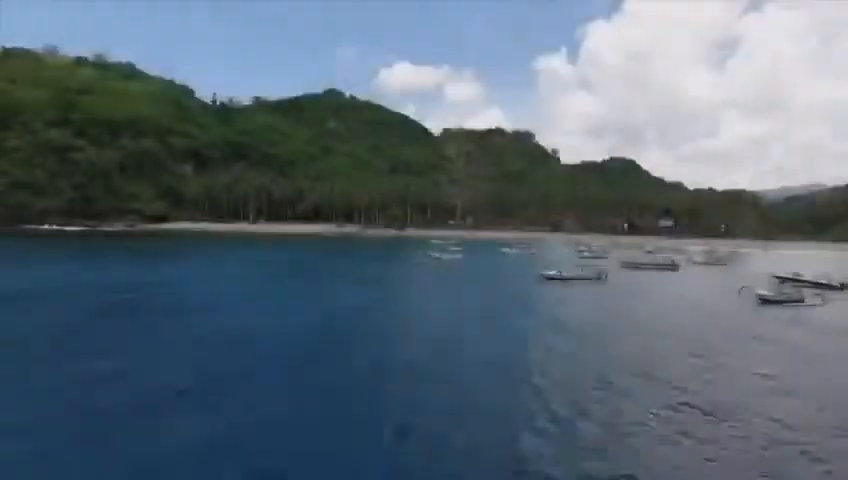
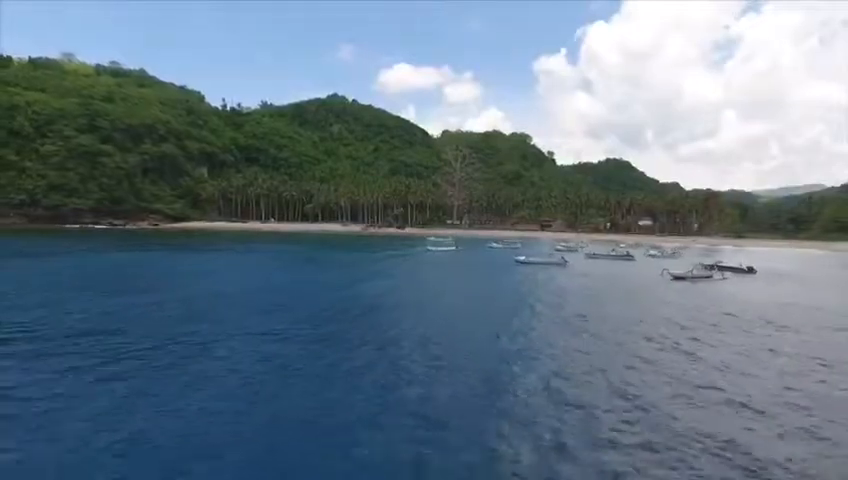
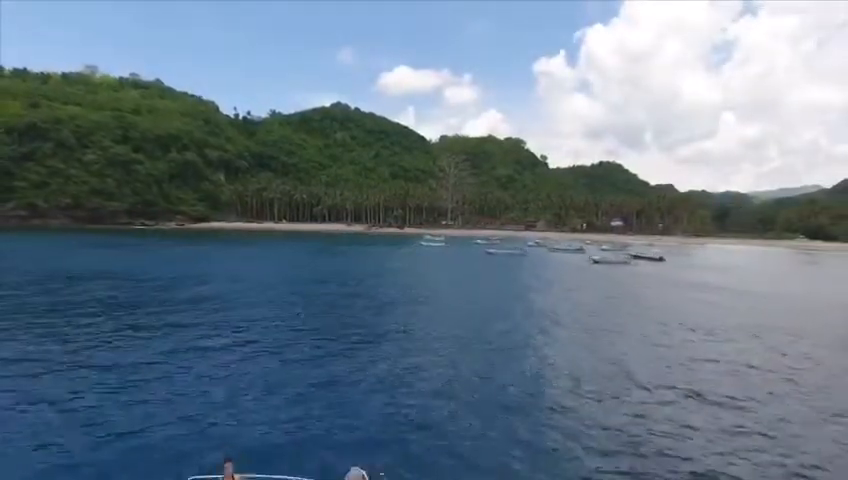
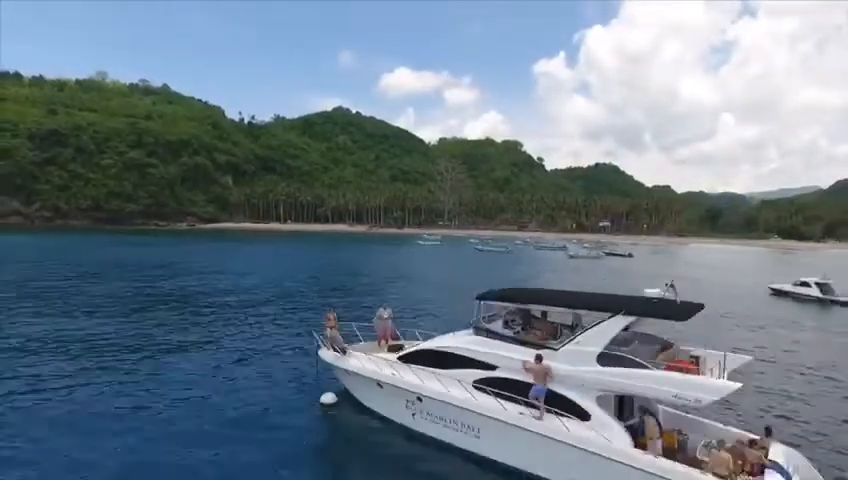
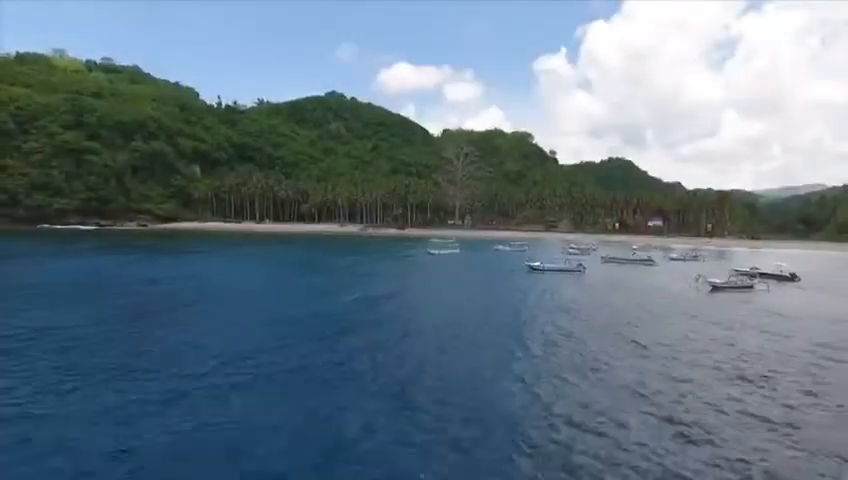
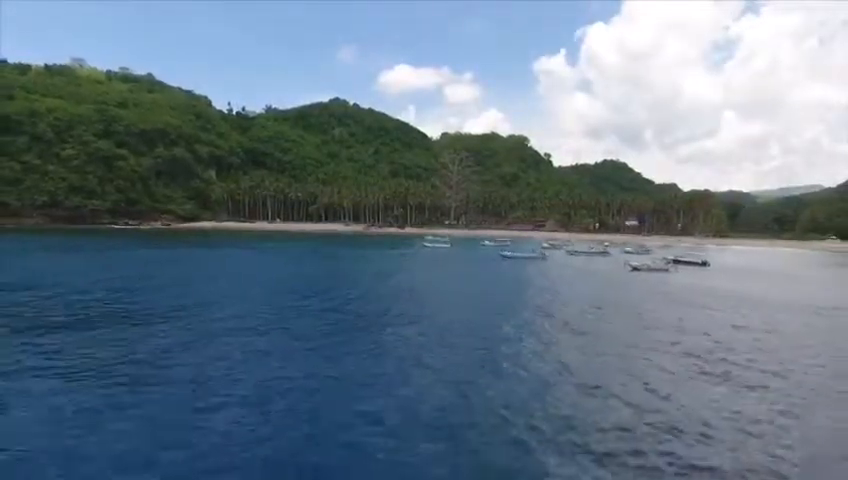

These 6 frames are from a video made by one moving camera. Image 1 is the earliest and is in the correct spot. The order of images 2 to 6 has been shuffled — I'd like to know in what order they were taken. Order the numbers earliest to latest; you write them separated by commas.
5, 2, 6, 3, 4
